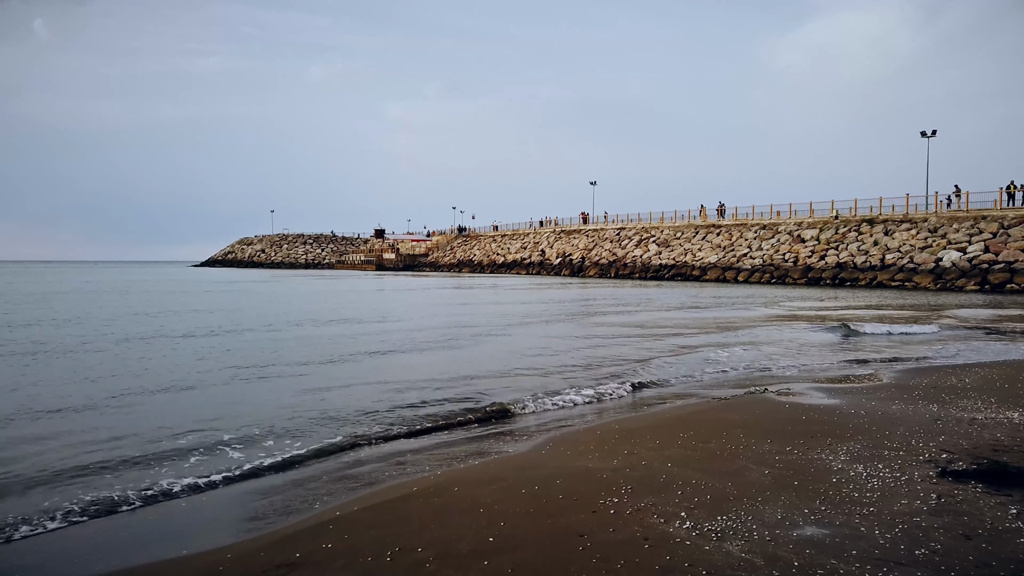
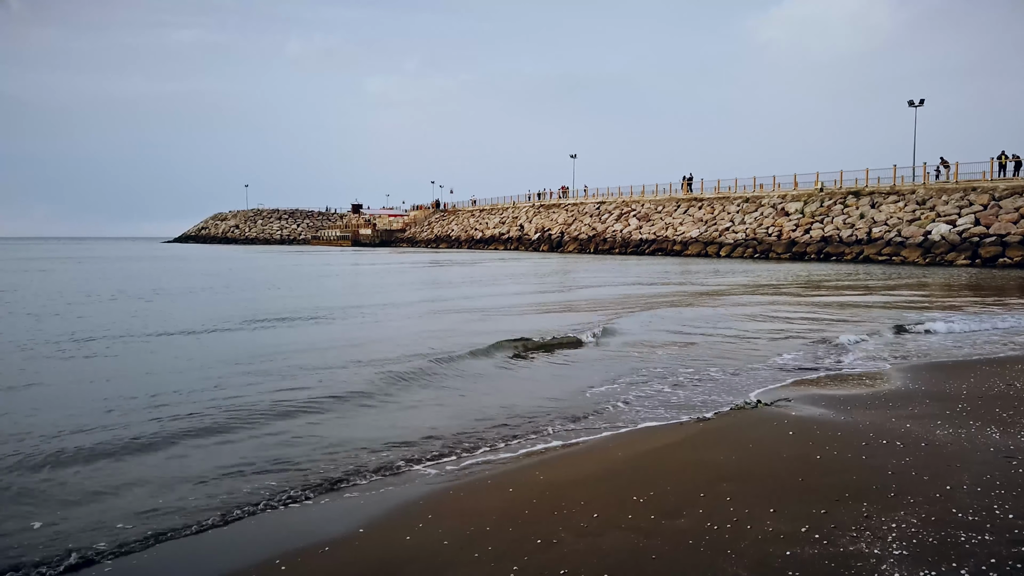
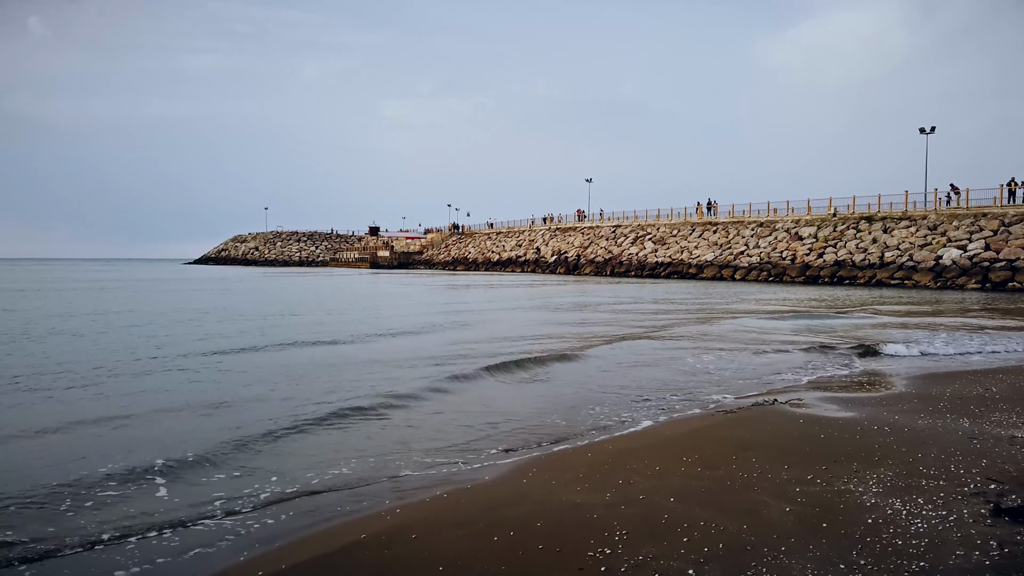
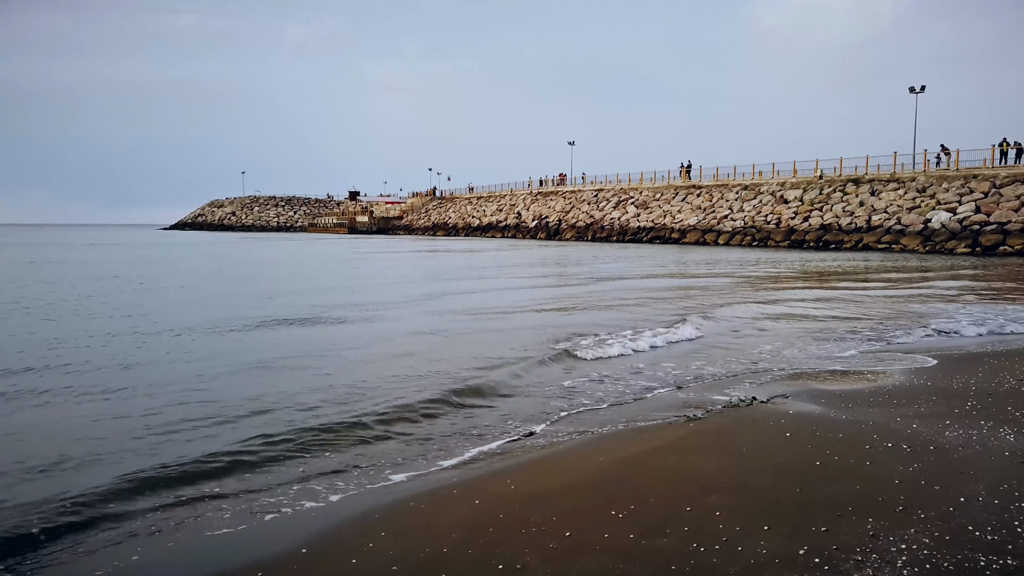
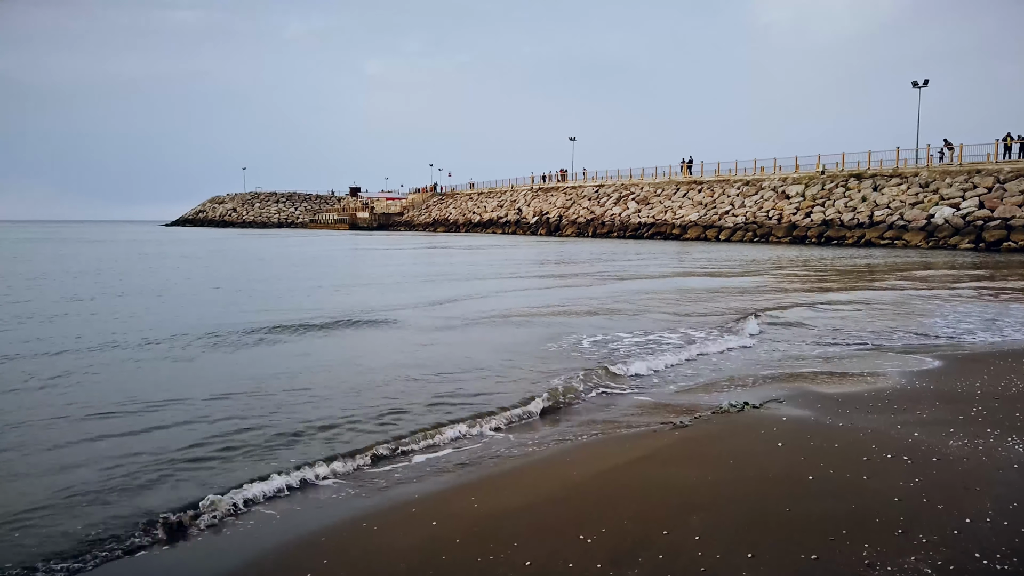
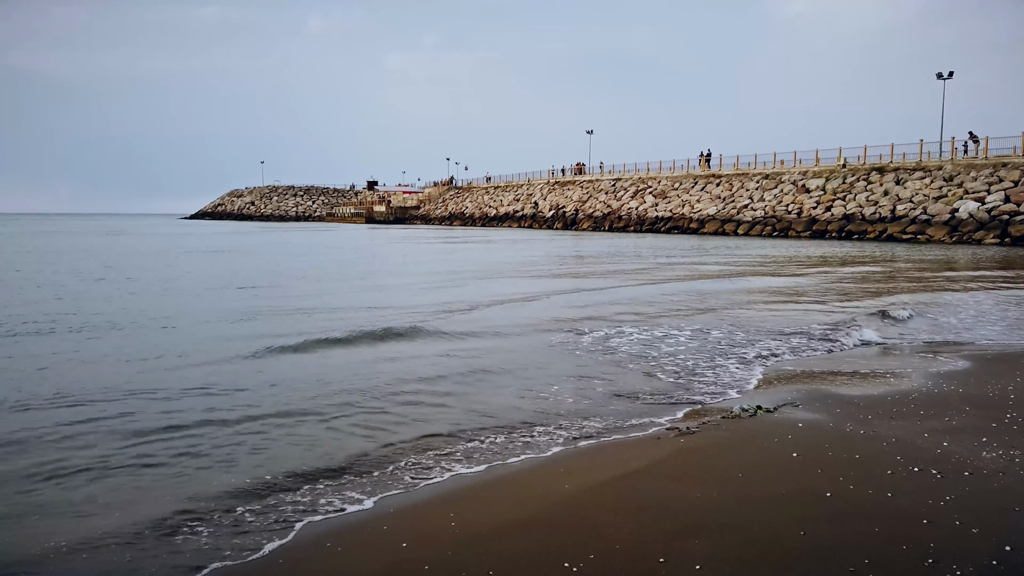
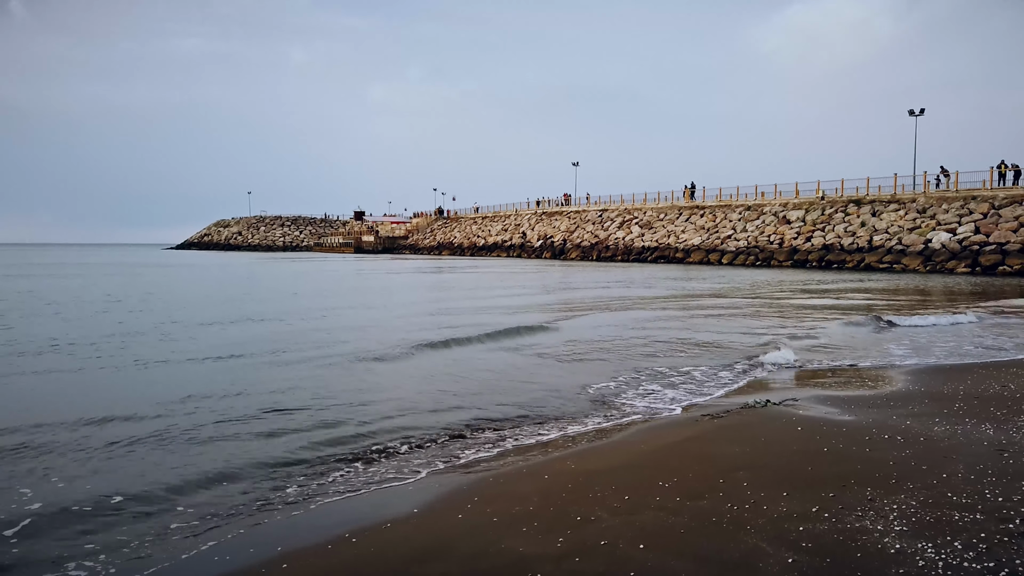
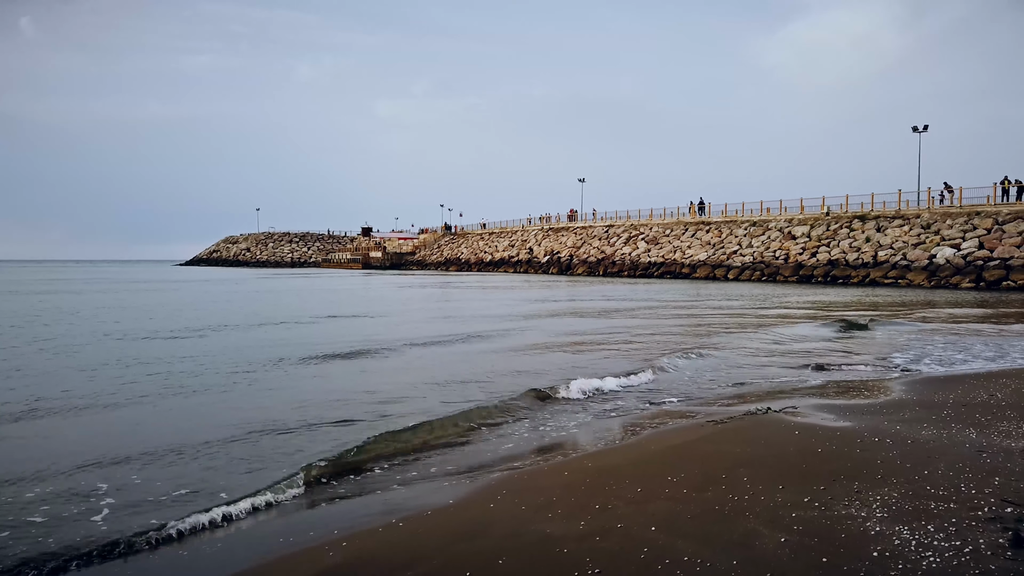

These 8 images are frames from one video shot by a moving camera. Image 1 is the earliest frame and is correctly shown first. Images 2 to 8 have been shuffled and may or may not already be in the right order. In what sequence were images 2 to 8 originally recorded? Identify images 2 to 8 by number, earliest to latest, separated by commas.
3, 8, 7, 2, 4, 5, 6
